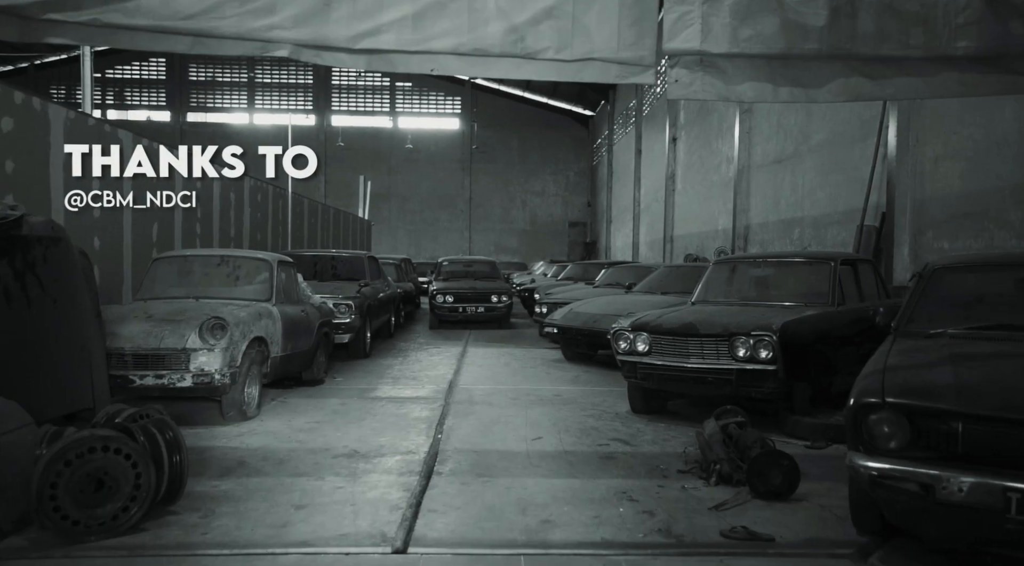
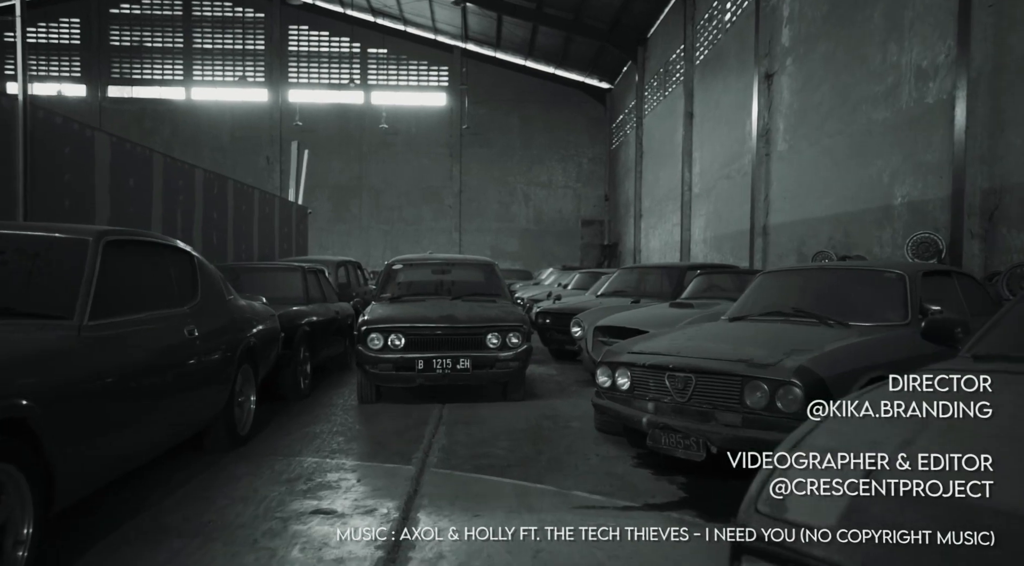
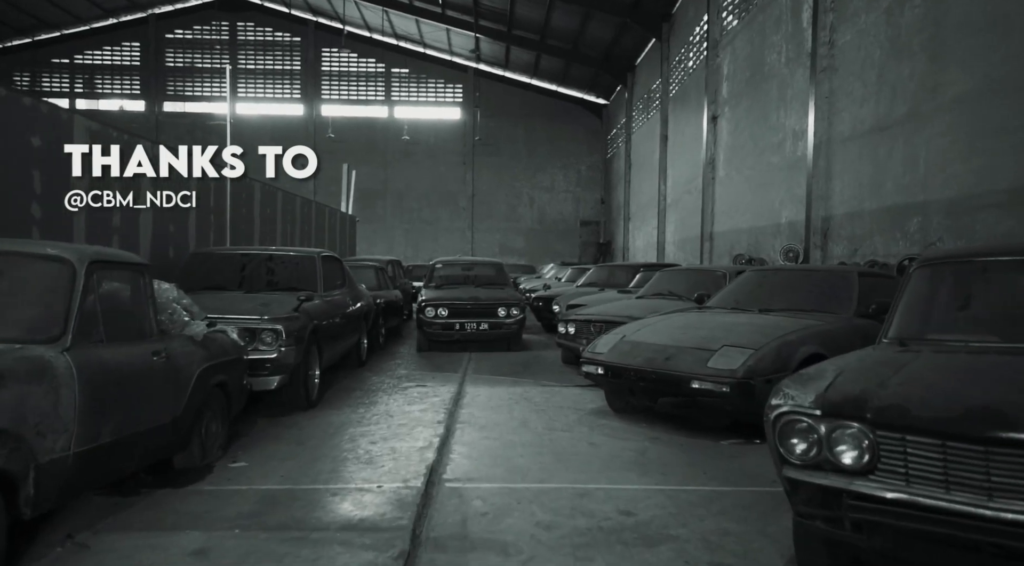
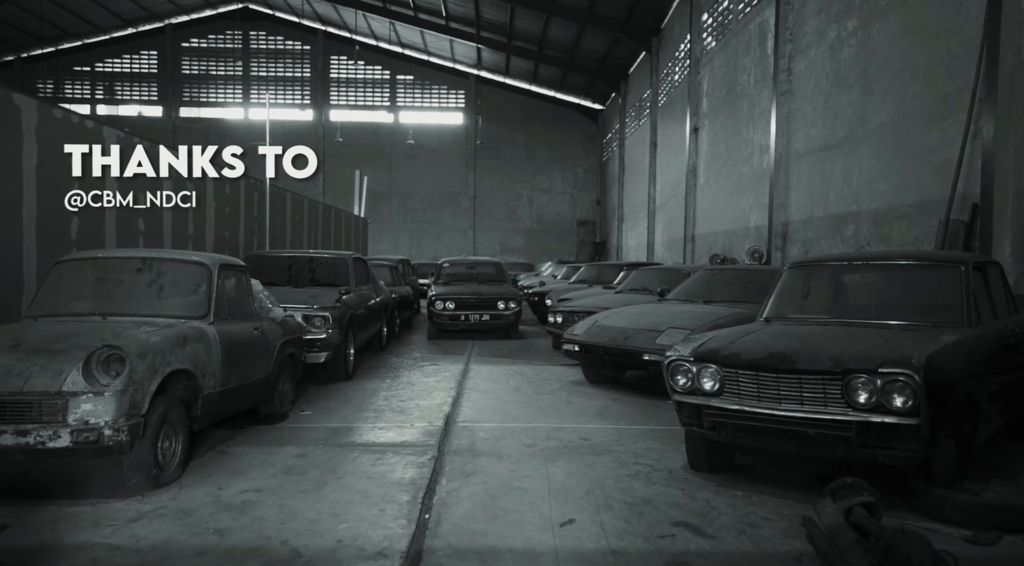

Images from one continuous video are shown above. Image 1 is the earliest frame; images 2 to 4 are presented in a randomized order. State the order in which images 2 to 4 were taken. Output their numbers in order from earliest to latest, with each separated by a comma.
4, 3, 2
